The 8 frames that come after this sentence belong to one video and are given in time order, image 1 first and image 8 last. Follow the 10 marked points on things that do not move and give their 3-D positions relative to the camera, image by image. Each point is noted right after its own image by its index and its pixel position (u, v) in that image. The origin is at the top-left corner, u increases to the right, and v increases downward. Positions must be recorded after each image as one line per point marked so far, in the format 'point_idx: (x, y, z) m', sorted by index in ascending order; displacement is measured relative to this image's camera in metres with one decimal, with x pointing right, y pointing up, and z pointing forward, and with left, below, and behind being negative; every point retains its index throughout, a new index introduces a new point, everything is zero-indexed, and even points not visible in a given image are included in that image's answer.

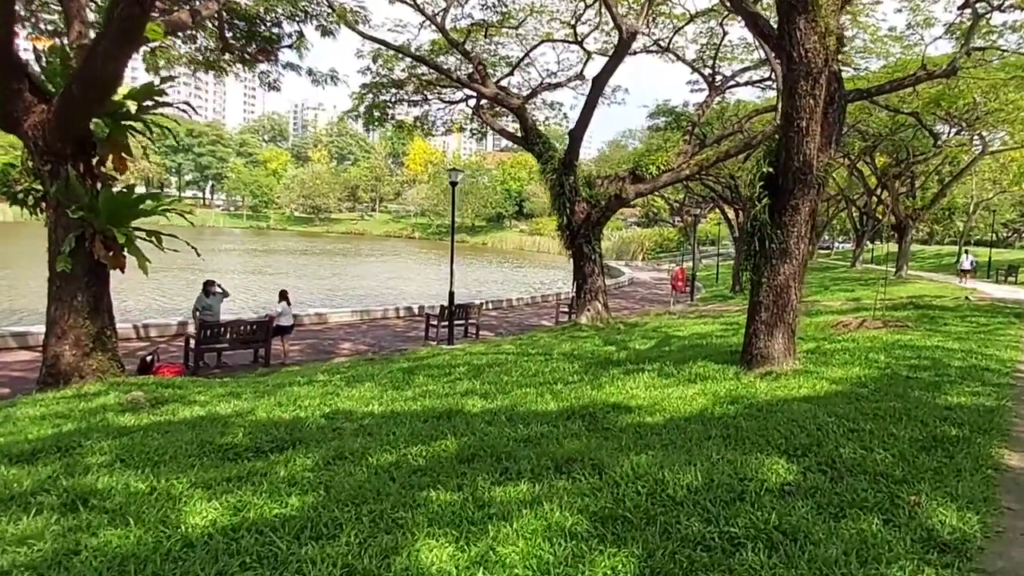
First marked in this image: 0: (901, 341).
0: (+4.9, -0.7, +8.9) m
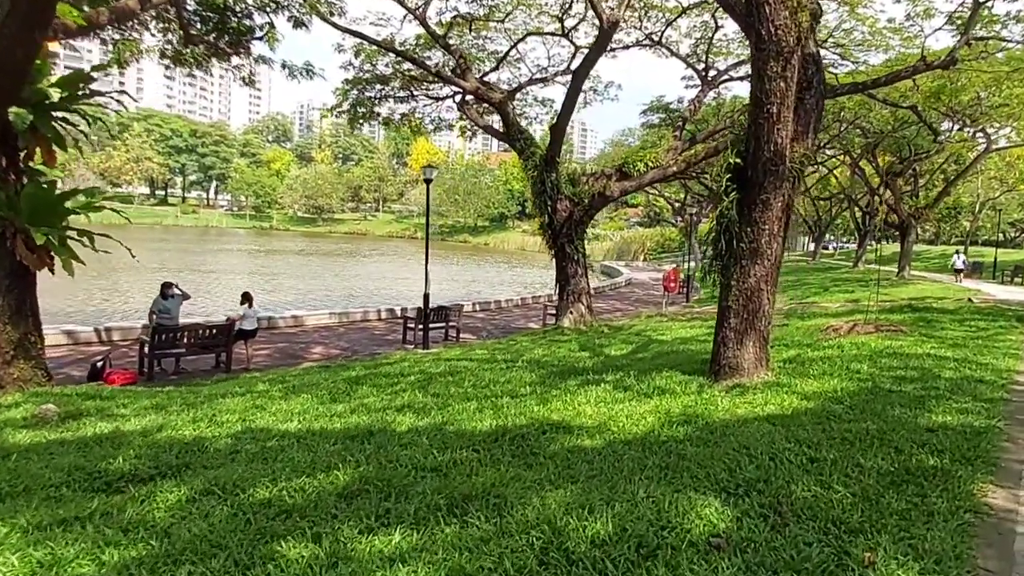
0: (+4.4, -0.7, +8.3) m
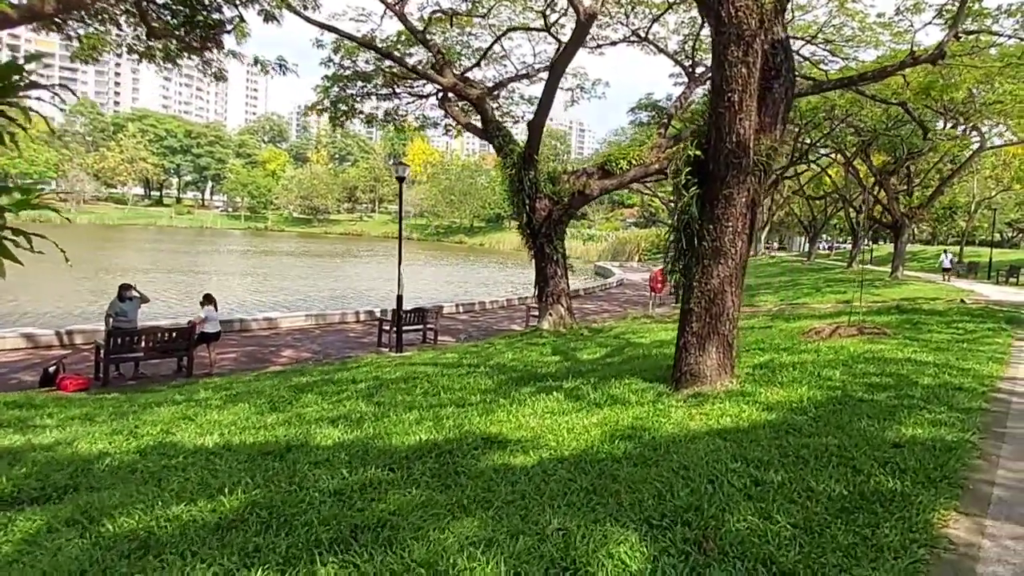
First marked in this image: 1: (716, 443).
0: (+4.0, -0.7, +7.9) m
1: (+1.2, -0.9, +4.2) m
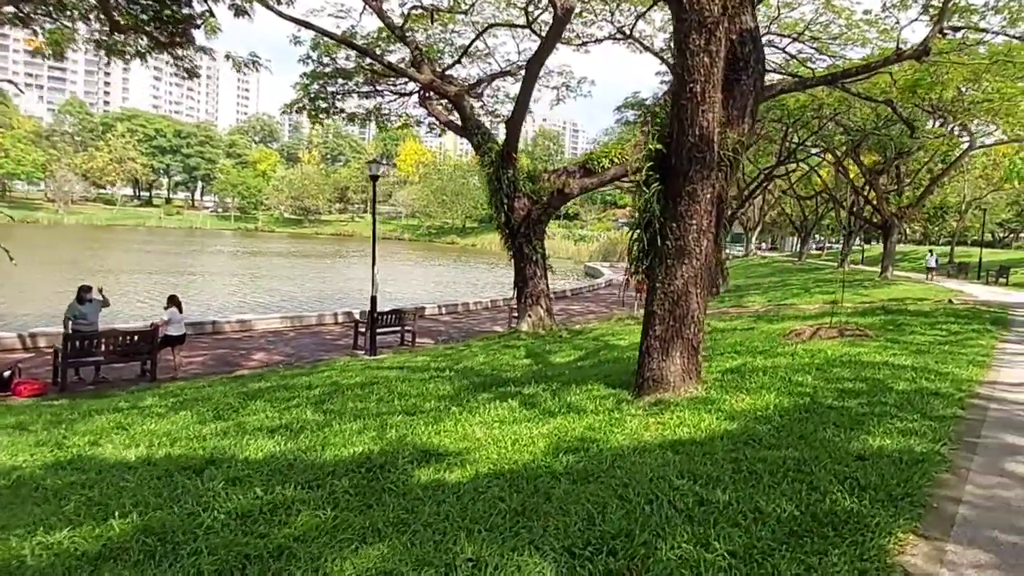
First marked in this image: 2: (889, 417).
0: (+3.6, -0.7, +7.6) m
1: (+0.8, -0.9, +3.9) m
2: (+2.6, -0.9, +5.0) m
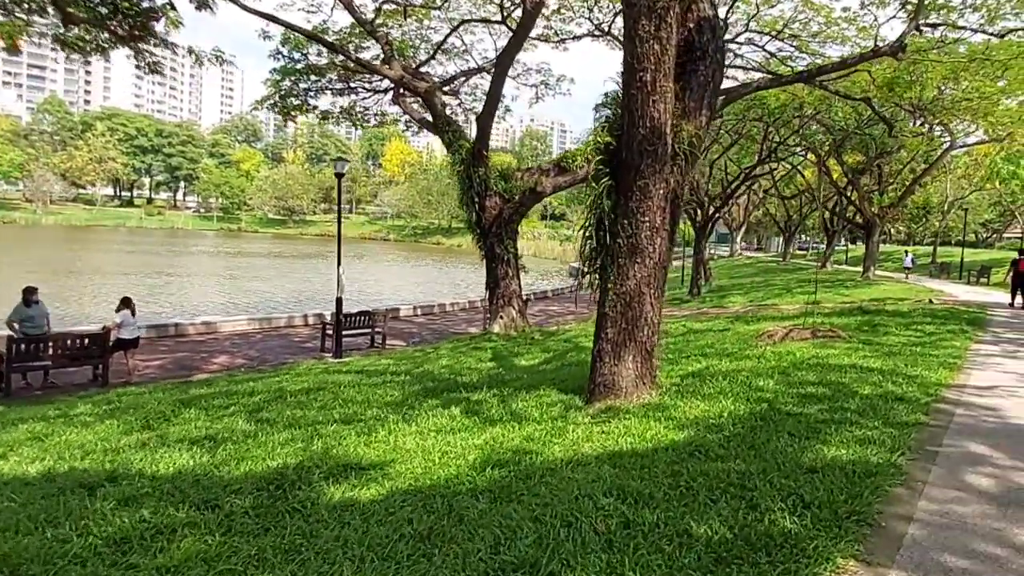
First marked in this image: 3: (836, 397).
0: (+3.1, -0.7, +7.3) m
1: (+0.4, -0.9, +3.6) m
2: (+2.2, -0.9, +4.7) m
3: (+2.6, -0.8, +5.6) m
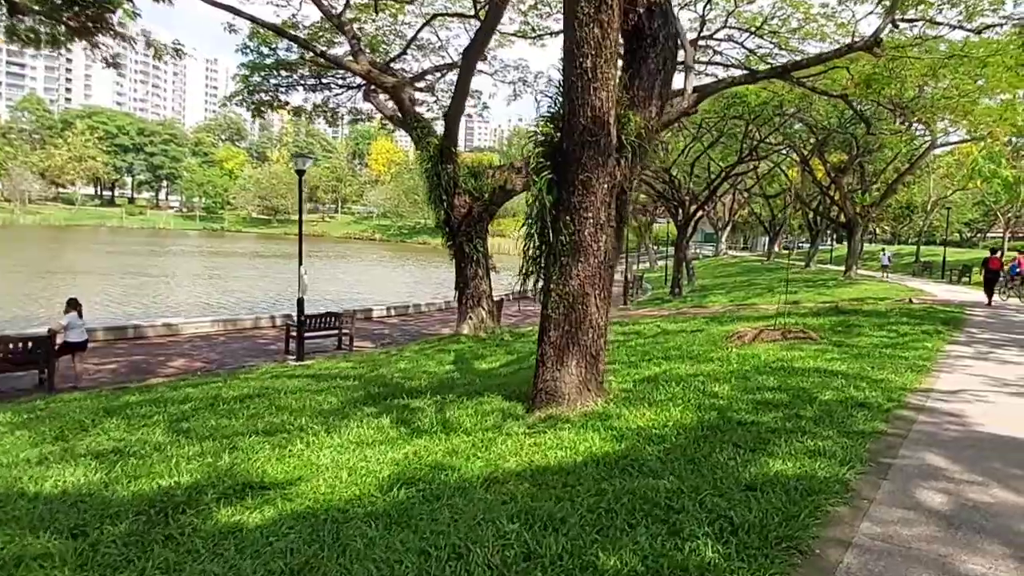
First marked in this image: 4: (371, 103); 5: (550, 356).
0: (+2.7, -0.7, +7.1) m
1: (0.0, -0.9, +3.2) m
2: (+1.8, -0.9, +4.4) m
3: (+2.1, -0.8, +5.3) m
4: (-3.3, +4.4, +16.7) m
5: (+0.3, -0.5, +5.0) m
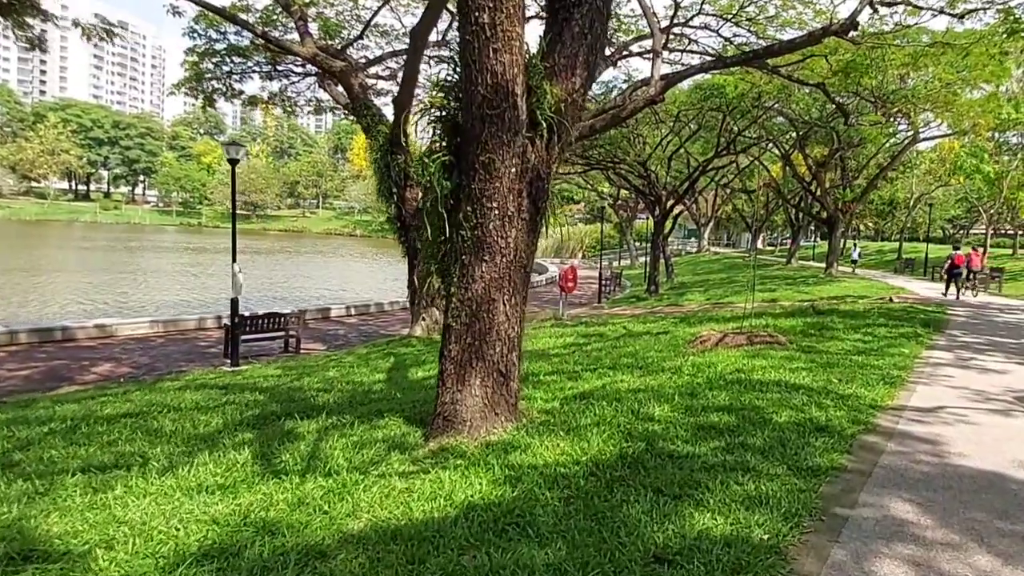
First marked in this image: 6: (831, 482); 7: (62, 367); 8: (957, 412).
0: (+2.0, -0.7, +6.3) m
1: (-0.6, -1.0, +2.4) m
2: (+1.2, -0.9, +3.6) m
3: (+1.5, -0.9, +4.5) m
4: (-4.2, +4.4, +15.8) m
5: (-0.4, -0.5, +4.2) m
6: (+1.6, -1.0, +3.5) m
7: (-7.1, -1.2, +11.3) m
8: (+3.3, -0.9, +5.2) m
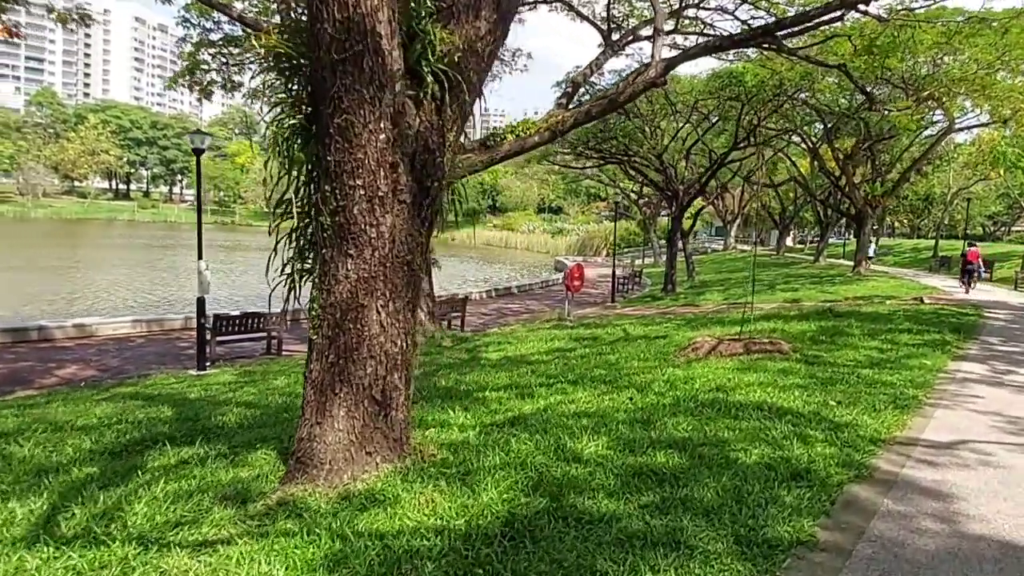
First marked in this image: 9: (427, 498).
0: (+1.5, -0.8, +5.2) m
1: (-1.2, -1.0, +1.5) m
2: (+0.6, -1.0, +2.6) m
3: (+0.9, -0.9, +3.5) m
4: (-4.2, +4.4, +15.0) m
5: (-0.9, -0.5, +3.3) m
6: (+1.0, -1.0, +2.5) m
7: (-7.4, -1.2, +10.7) m
8: (+2.8, -0.9, +4.2) m
9: (-0.3, -0.9, +3.0) m
